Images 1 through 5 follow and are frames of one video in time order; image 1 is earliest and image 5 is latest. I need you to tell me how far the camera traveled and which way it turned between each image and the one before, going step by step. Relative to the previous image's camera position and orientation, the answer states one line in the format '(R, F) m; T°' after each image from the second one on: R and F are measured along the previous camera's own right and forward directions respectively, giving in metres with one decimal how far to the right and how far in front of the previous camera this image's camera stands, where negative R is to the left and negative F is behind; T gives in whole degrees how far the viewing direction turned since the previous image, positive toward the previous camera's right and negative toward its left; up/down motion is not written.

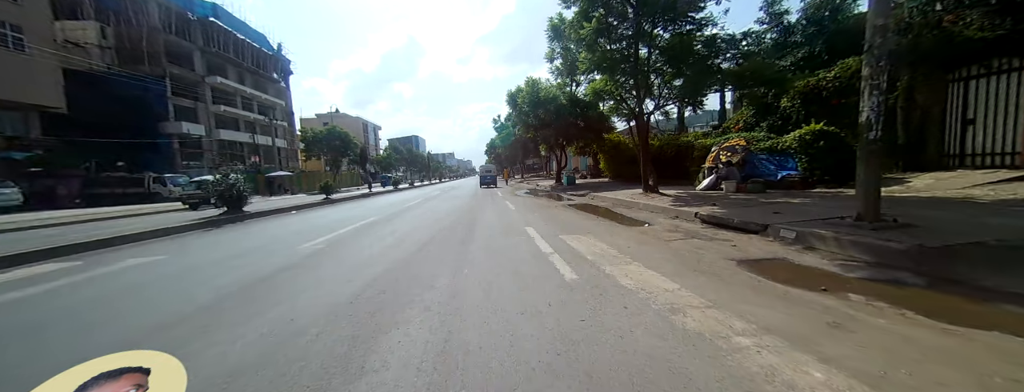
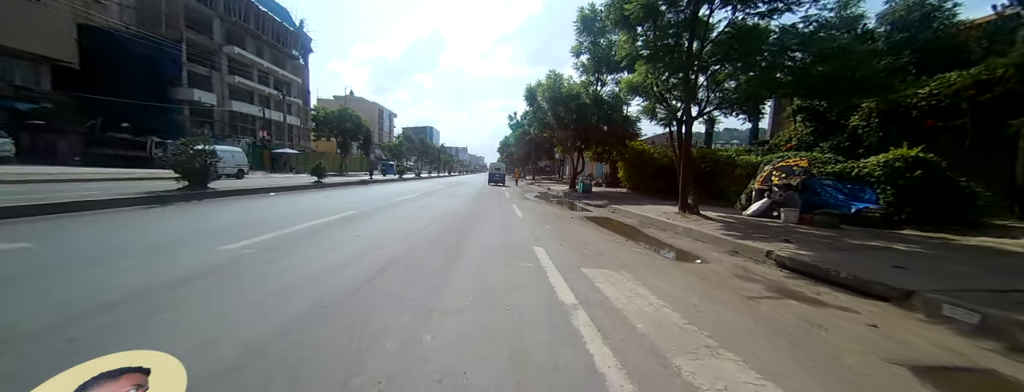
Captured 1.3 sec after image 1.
(0.0, +1.8) m; -2°
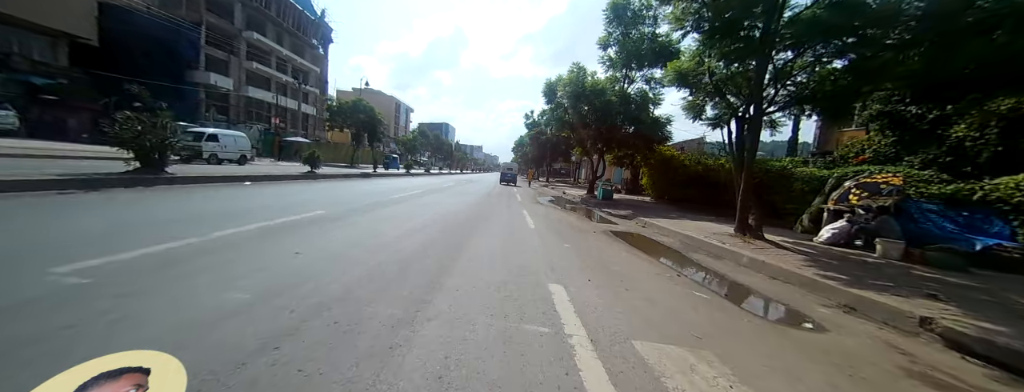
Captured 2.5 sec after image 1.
(0.0, +1.7) m; -2°
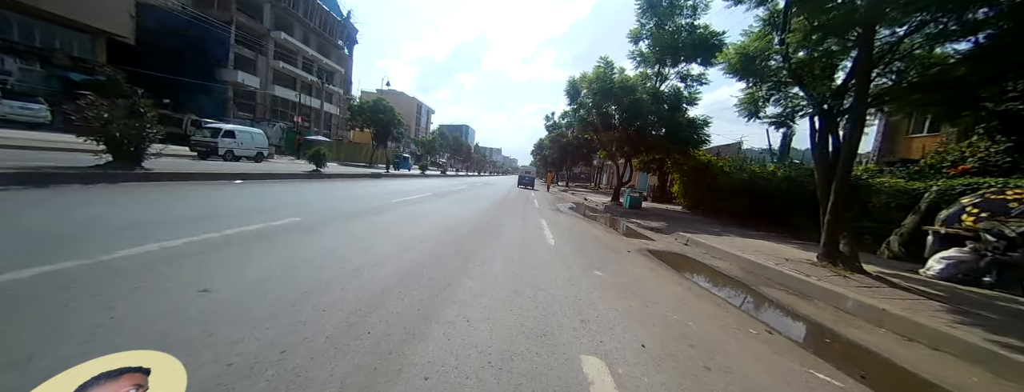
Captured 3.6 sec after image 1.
(0.0, +1.3) m; -3°
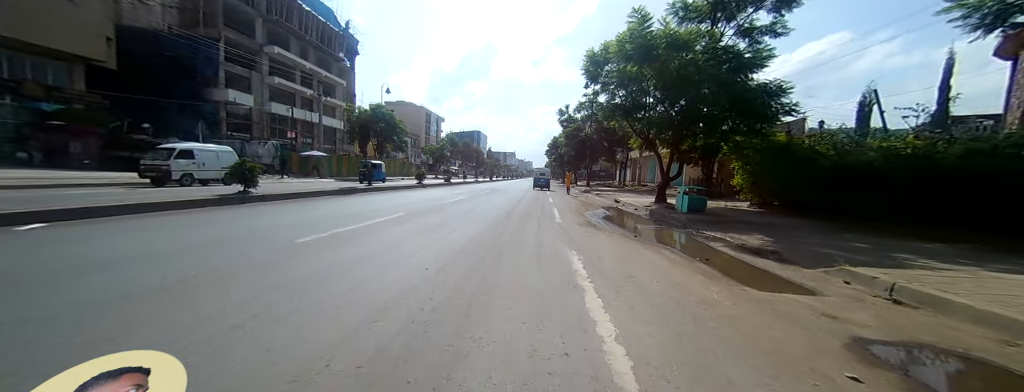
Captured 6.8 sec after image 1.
(+0.2, +4.0) m; -3°
